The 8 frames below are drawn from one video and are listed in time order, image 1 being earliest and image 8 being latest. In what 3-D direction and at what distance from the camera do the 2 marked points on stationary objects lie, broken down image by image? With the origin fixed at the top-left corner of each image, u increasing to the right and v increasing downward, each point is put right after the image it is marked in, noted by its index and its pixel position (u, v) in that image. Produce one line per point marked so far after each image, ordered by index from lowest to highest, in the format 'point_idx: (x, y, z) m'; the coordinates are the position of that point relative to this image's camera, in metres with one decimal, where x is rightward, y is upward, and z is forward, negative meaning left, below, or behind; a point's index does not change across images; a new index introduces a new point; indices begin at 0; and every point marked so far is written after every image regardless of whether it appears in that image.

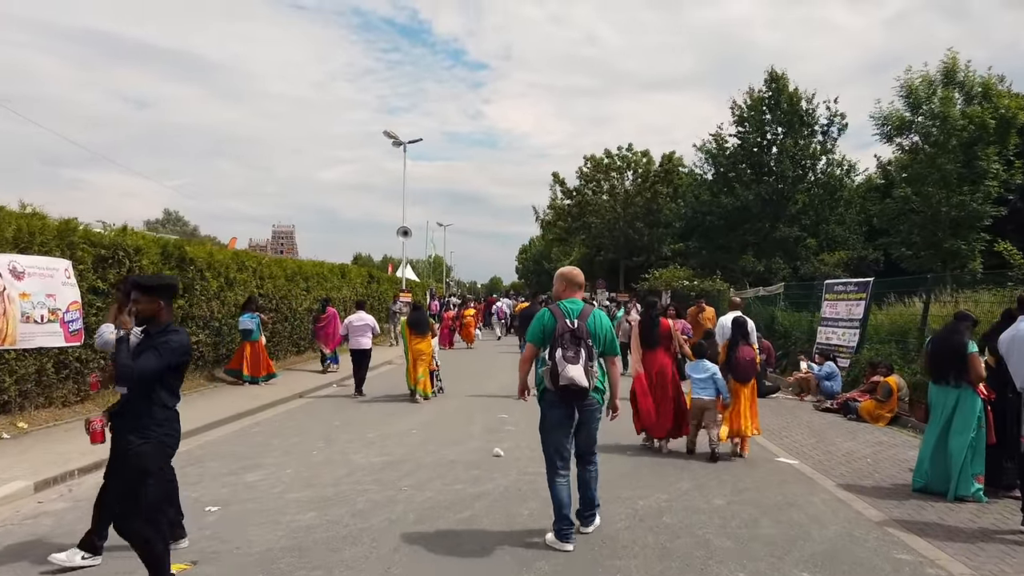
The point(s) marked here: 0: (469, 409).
0: (-0.7, -1.8, +12.6) m
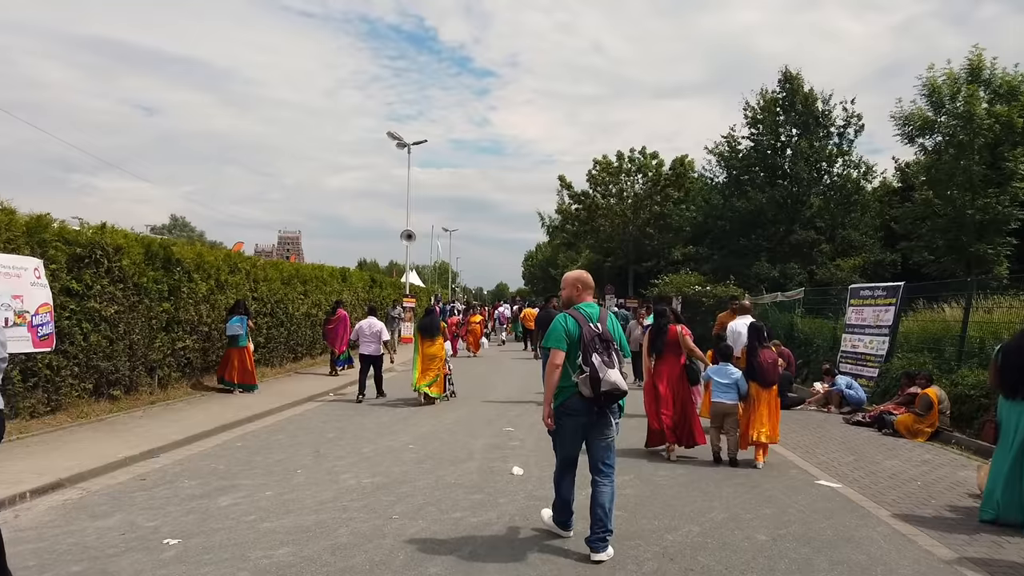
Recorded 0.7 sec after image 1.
0: (-0.6, -1.9, +11.6) m
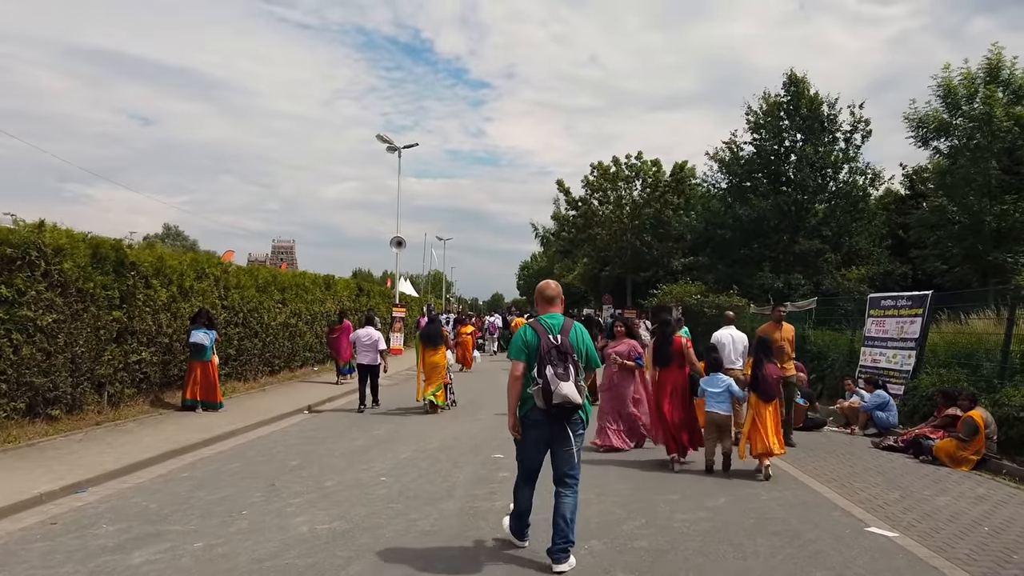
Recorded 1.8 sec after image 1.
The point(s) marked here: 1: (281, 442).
0: (-0.7, -2.0, +10.3) m
1: (-3.0, -2.0, +10.9) m
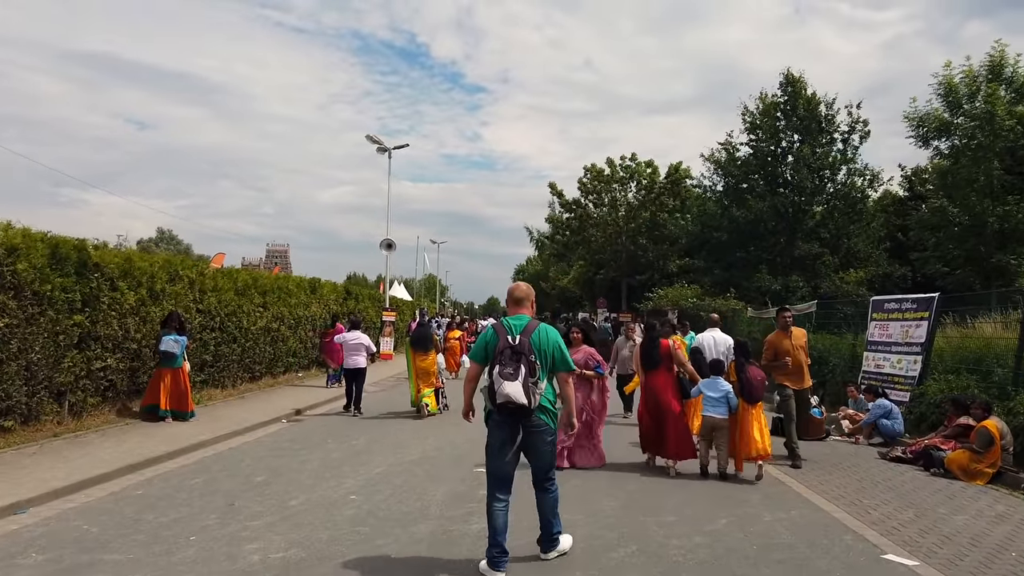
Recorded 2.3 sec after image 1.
0: (-0.9, -2.0, +9.6) m
1: (-3.2, -2.1, +10.2) m
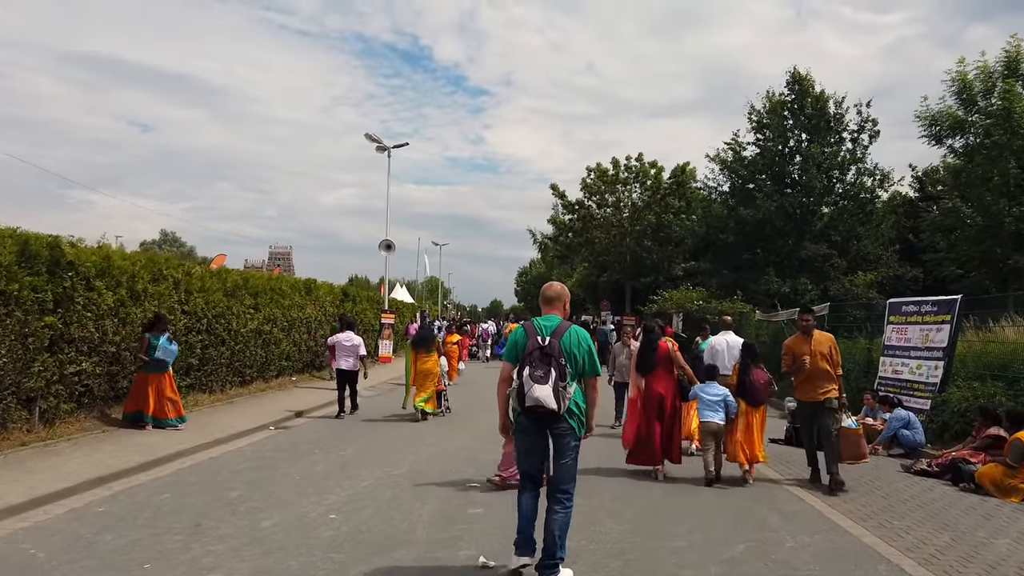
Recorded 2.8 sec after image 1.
0: (-0.9, -2.0, +8.9) m
1: (-3.3, -2.1, +9.6) m
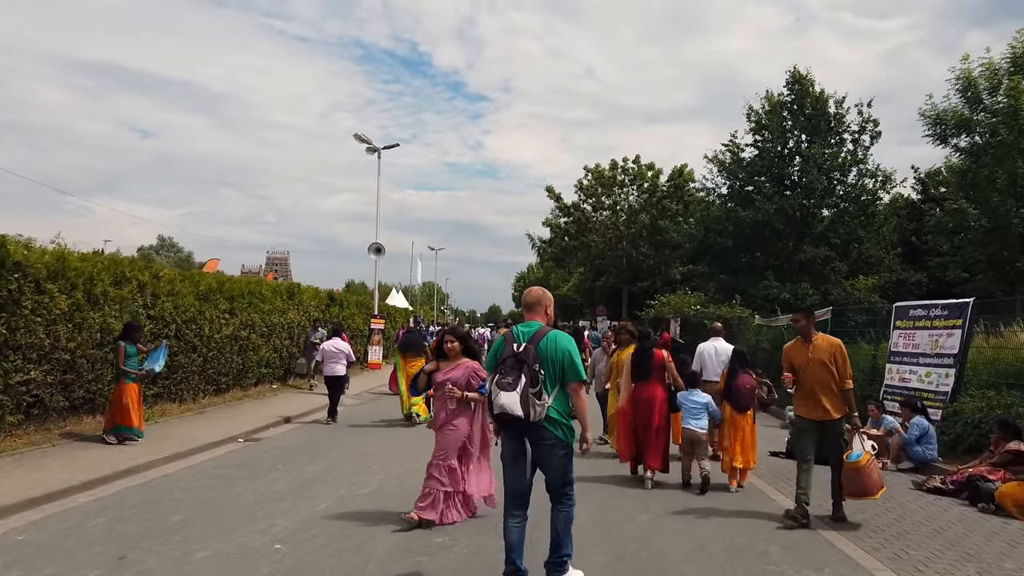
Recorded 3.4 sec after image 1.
0: (-1.1, -2.0, +8.2) m
1: (-3.5, -2.1, +8.8) m
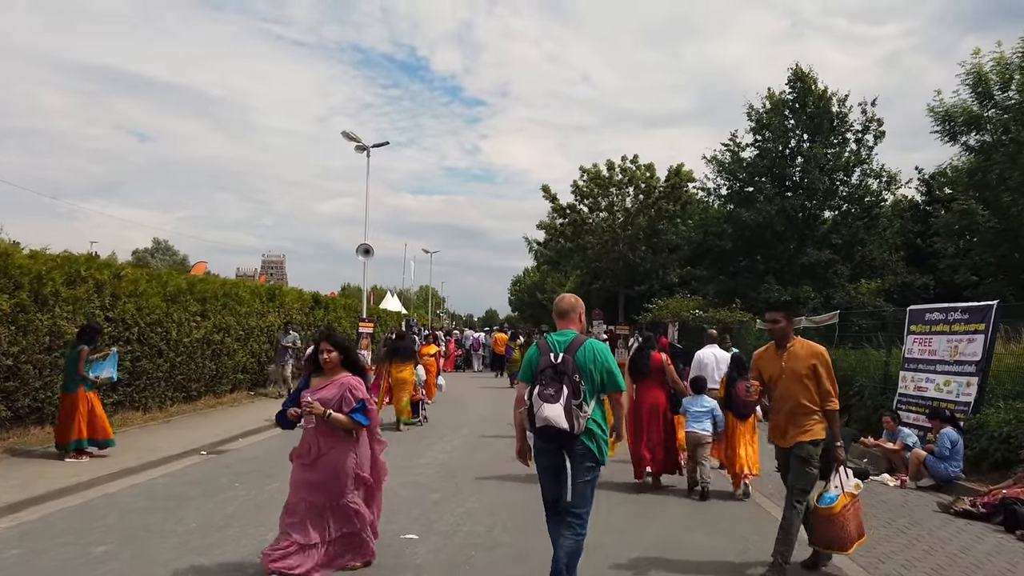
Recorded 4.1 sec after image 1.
0: (-1.3, -2.0, +7.2) m
1: (-3.7, -2.1, +7.8) m
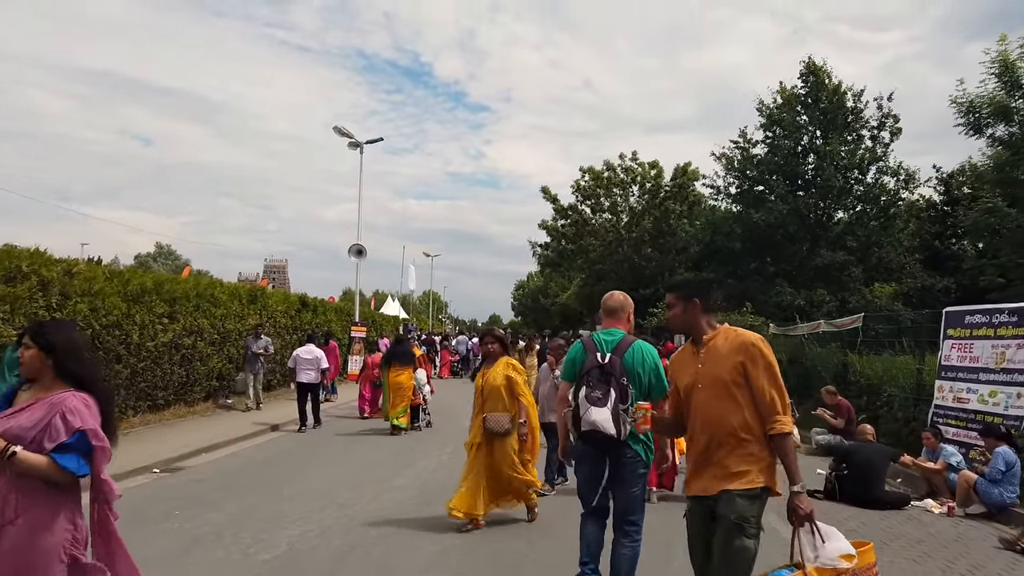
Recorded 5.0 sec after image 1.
0: (-1.4, -1.9, +5.9) m
1: (-3.8, -2.0, +6.5) m
